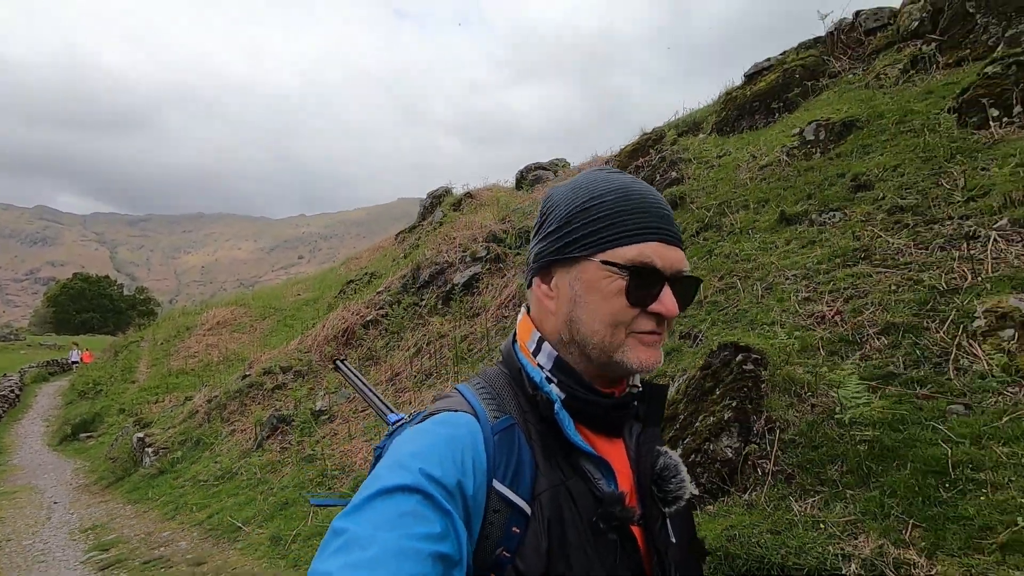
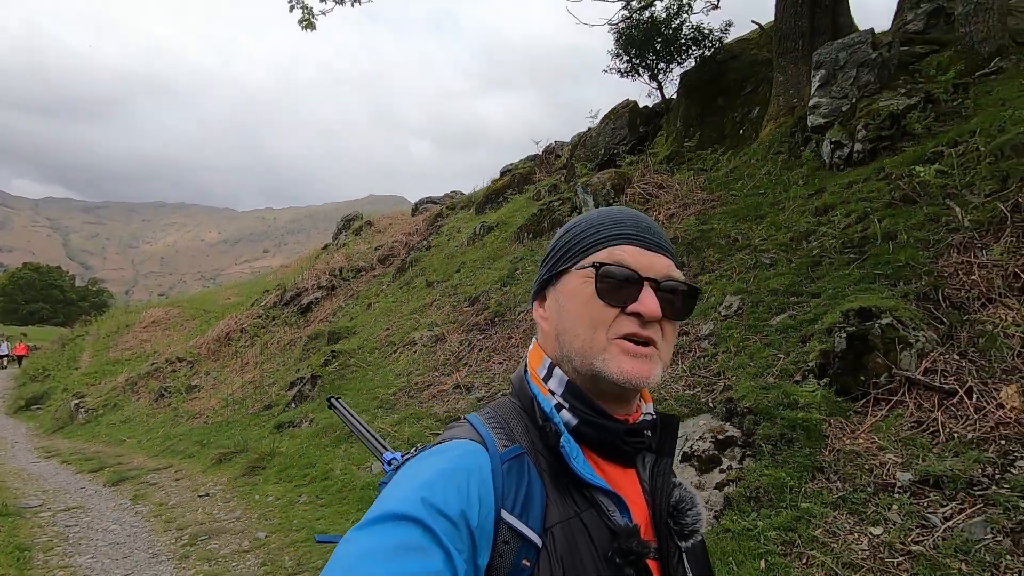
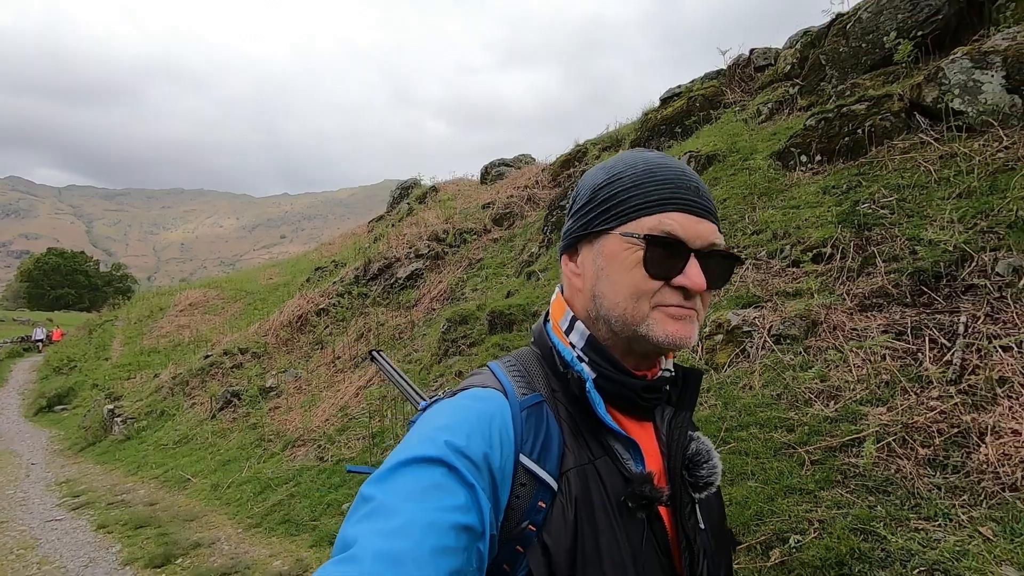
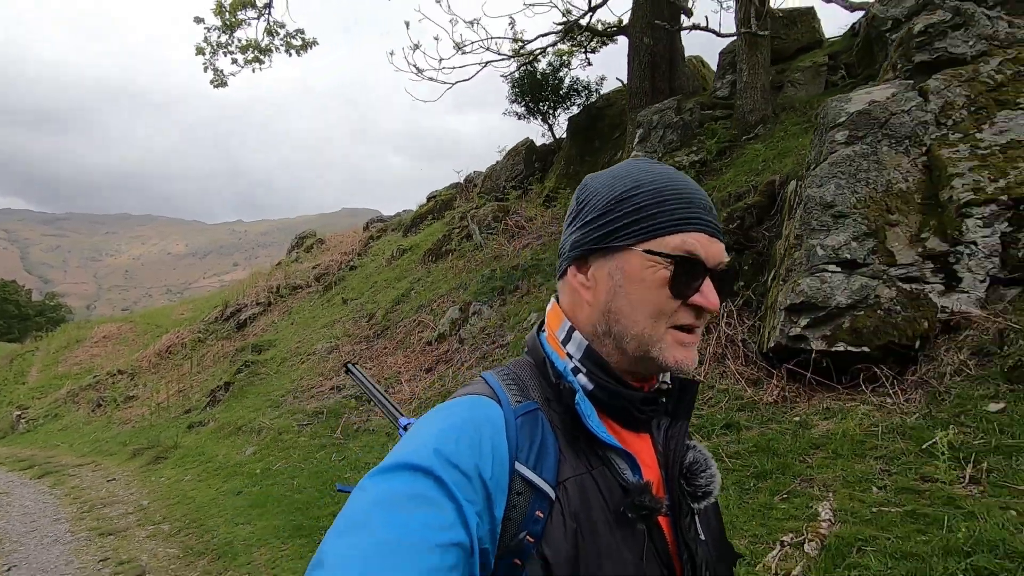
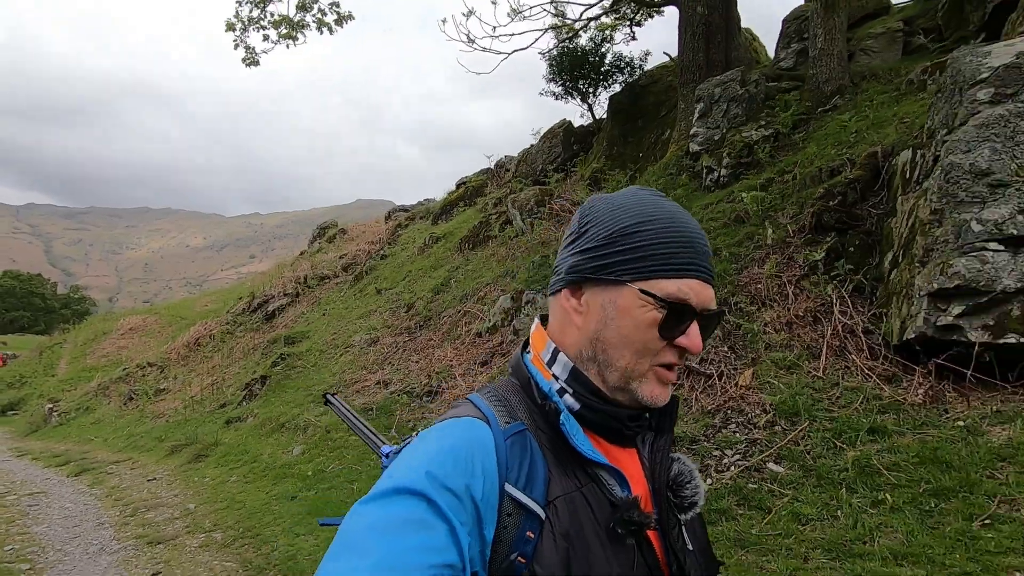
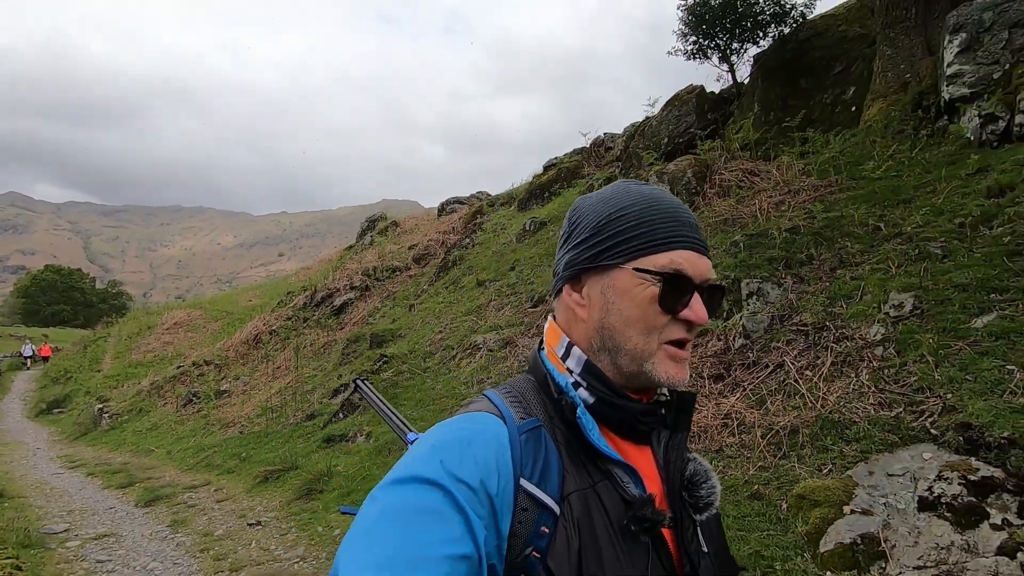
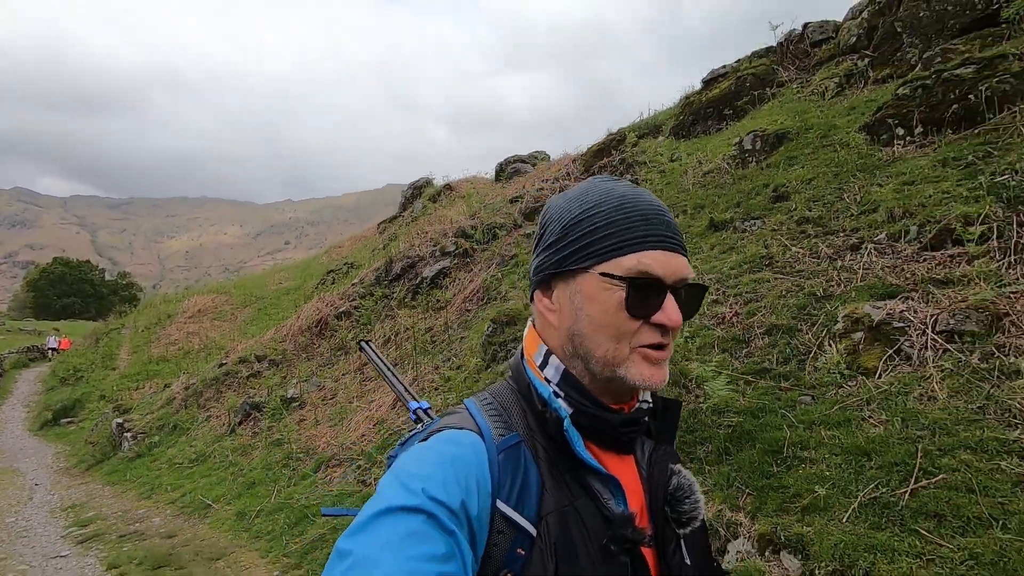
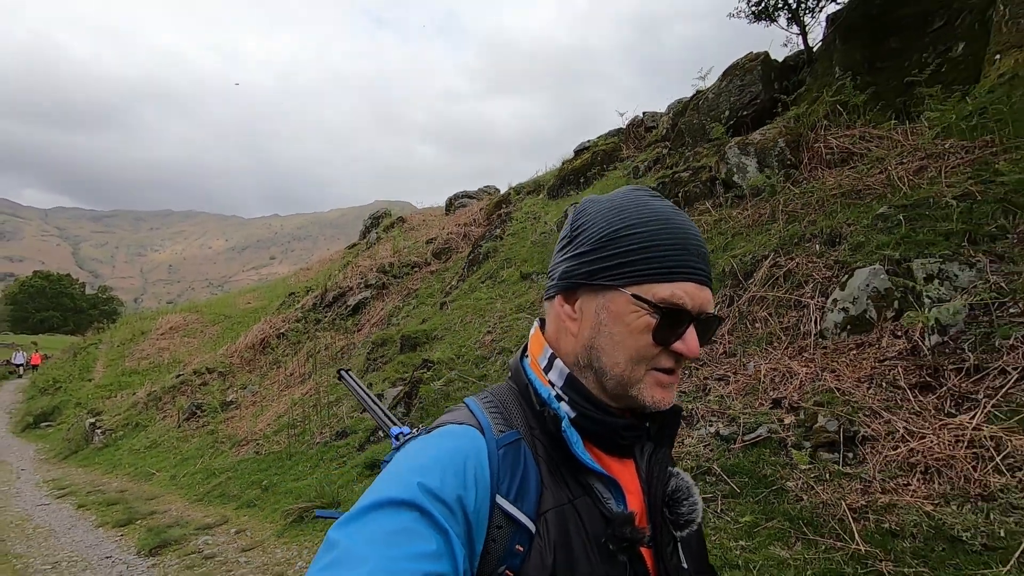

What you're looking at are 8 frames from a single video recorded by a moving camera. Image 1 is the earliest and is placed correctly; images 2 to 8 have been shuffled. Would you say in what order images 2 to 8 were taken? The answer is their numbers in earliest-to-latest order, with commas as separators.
7, 3, 8, 6, 2, 5, 4
